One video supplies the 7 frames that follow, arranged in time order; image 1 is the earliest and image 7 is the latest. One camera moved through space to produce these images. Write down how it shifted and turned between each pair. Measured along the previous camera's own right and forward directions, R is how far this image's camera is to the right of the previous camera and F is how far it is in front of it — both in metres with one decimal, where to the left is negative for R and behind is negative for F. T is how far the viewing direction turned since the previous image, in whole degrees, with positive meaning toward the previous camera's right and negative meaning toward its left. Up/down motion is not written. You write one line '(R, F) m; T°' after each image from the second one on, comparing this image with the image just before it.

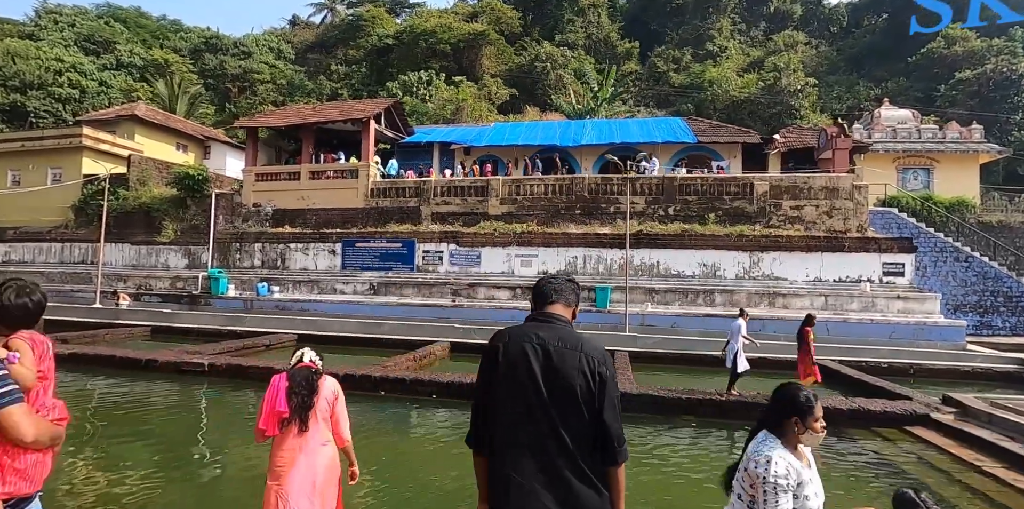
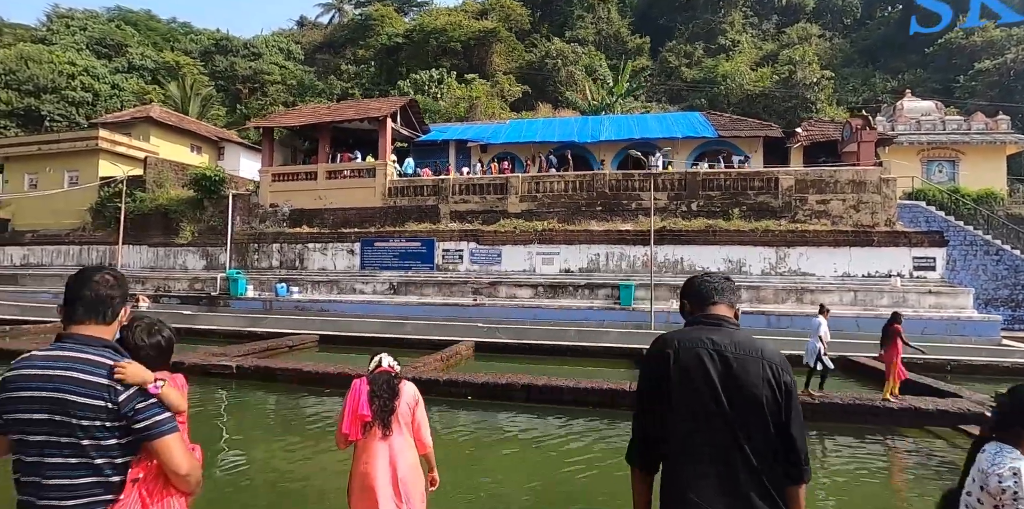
(-0.4, +0.2) m; -1°
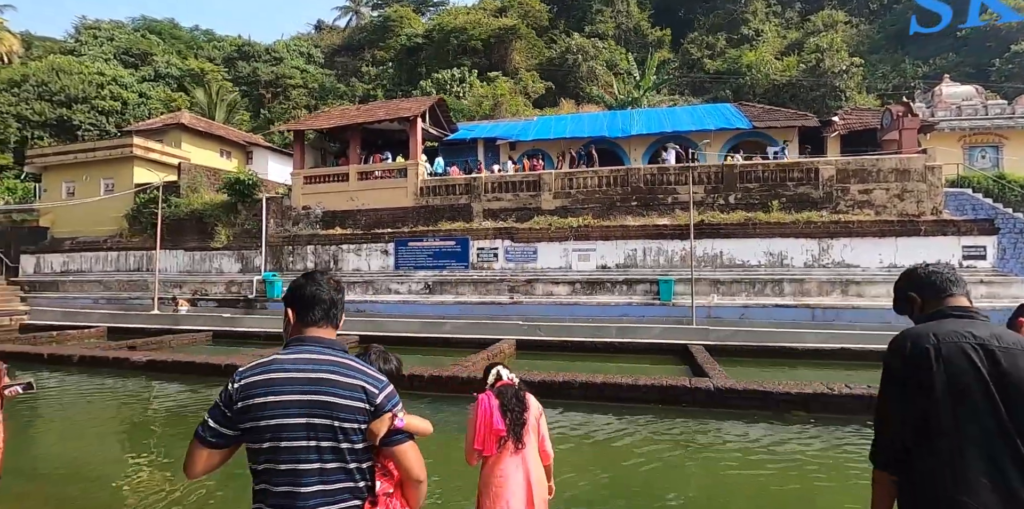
(-0.5, +0.1) m; -2°
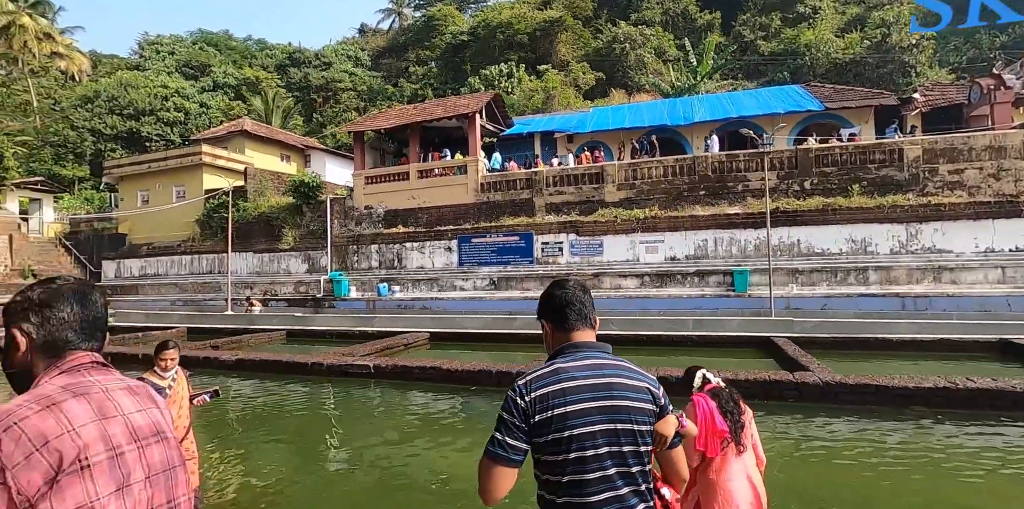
(-0.7, +0.1) m; -4°
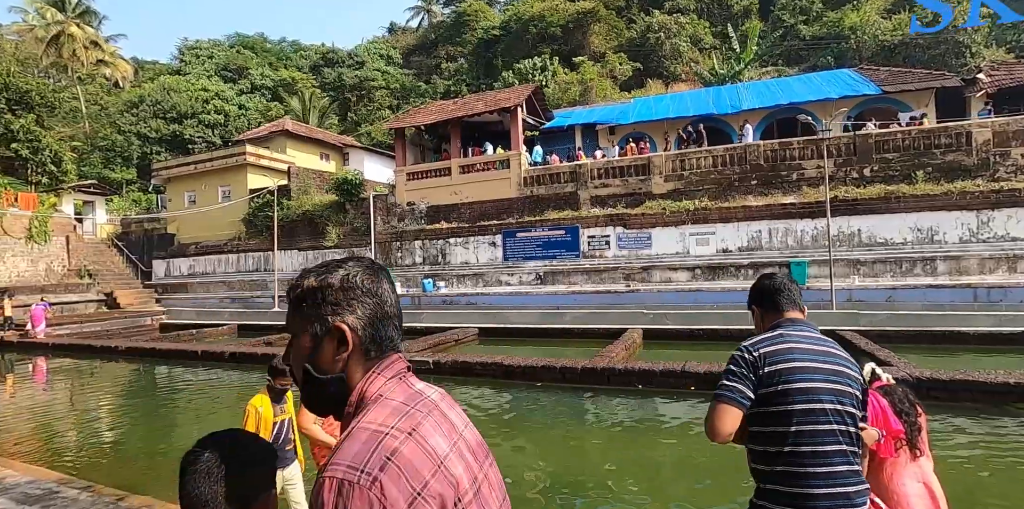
(-0.5, +0.1) m; -3°
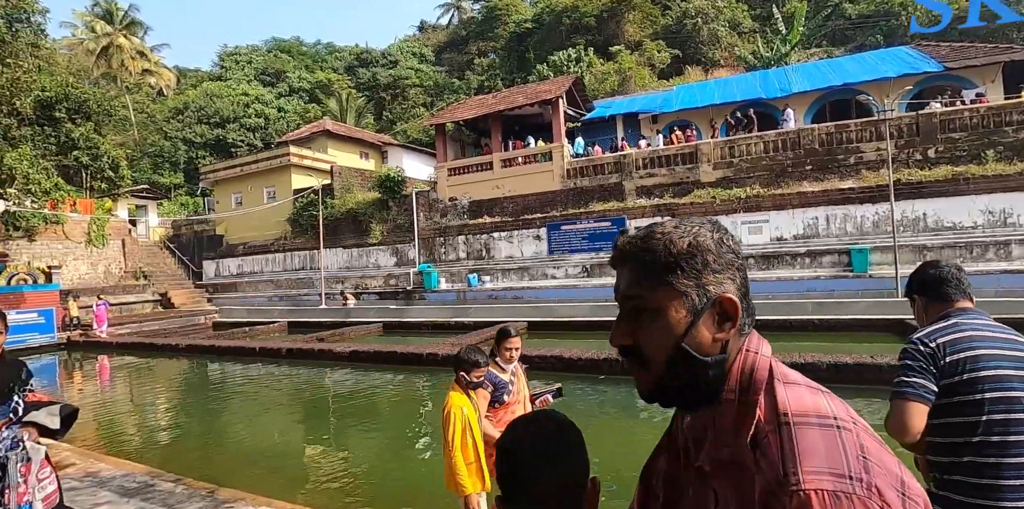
(-0.4, +0.1) m; -3°
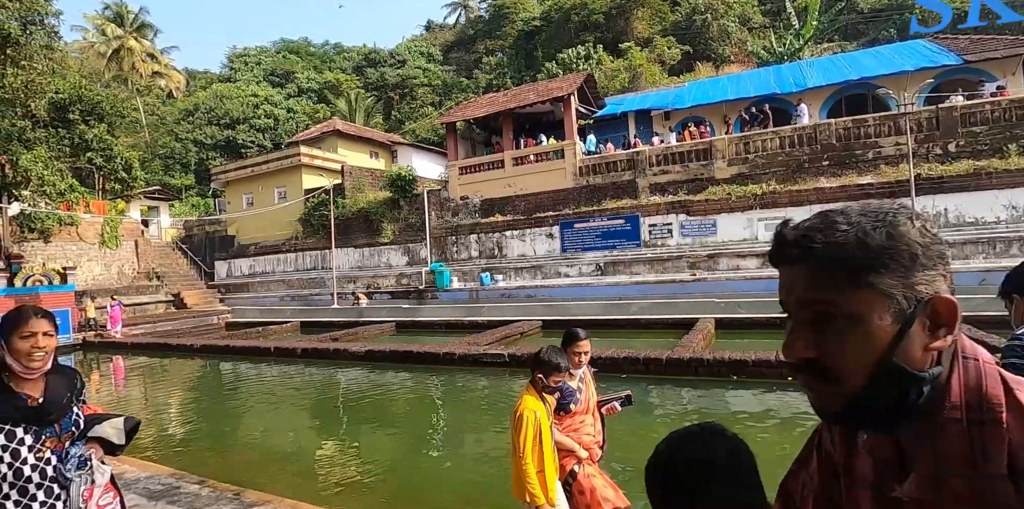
(-0.2, +0.1) m; -1°
